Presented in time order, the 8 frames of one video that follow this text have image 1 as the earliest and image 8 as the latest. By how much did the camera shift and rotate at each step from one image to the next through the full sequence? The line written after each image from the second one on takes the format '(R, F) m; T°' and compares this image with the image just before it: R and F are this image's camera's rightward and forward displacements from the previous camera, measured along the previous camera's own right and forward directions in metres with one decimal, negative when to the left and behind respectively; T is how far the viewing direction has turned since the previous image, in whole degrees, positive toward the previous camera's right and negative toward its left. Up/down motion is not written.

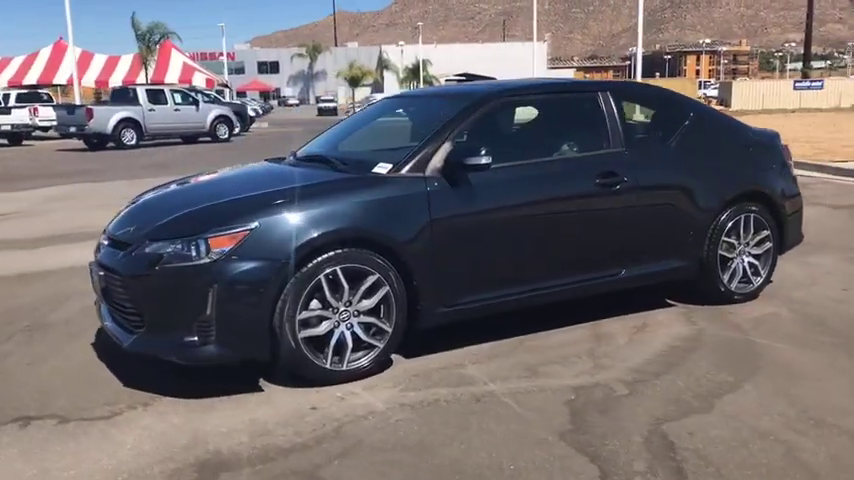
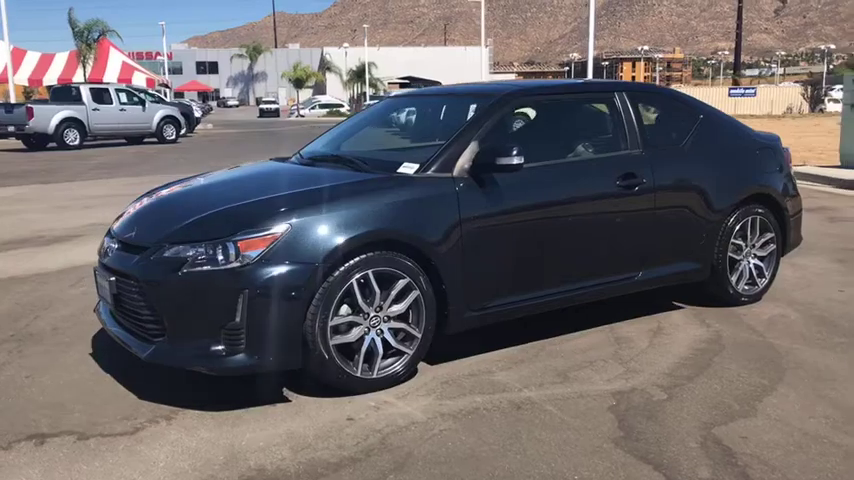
(-0.6, +0.2) m; +4°
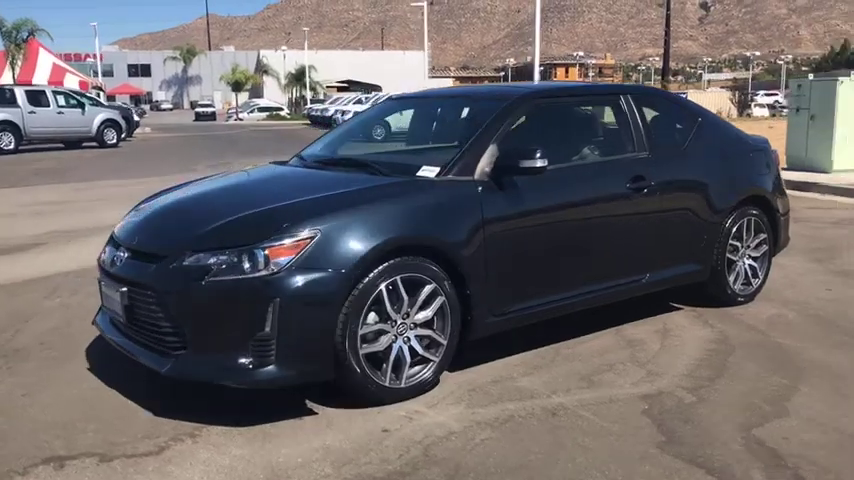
(-0.5, +0.1) m; +5°
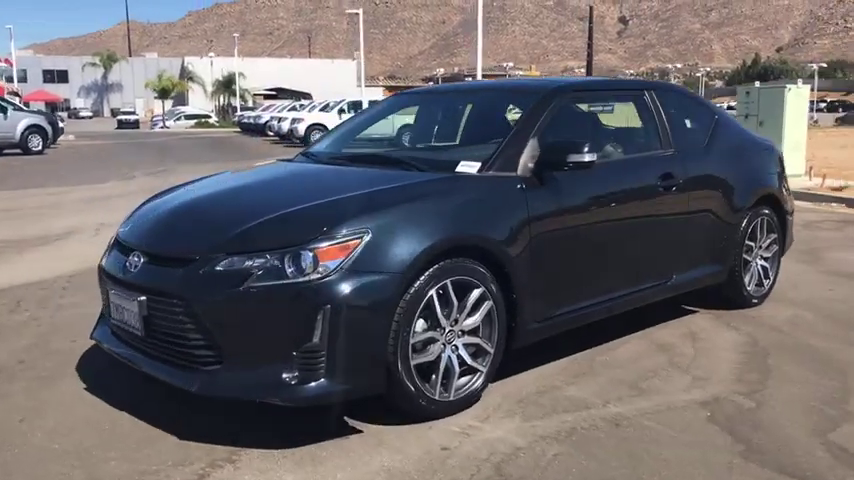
(-0.7, +0.4) m; +5°
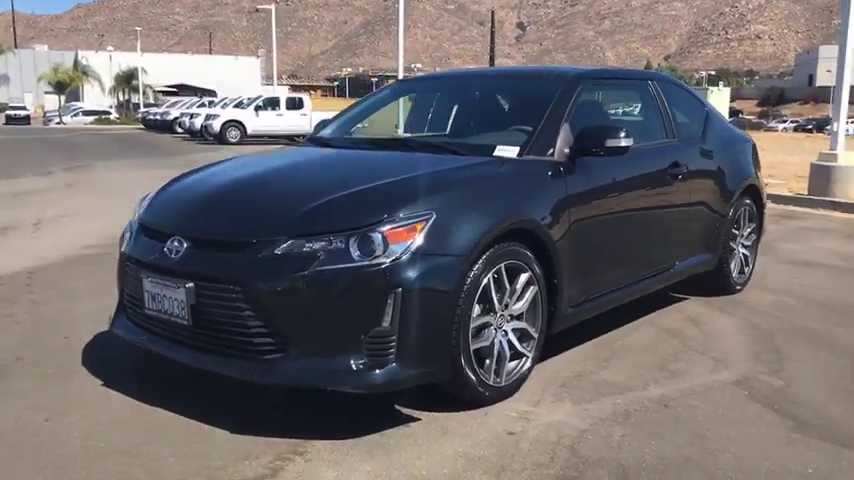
(-0.8, +0.1) m; +7°
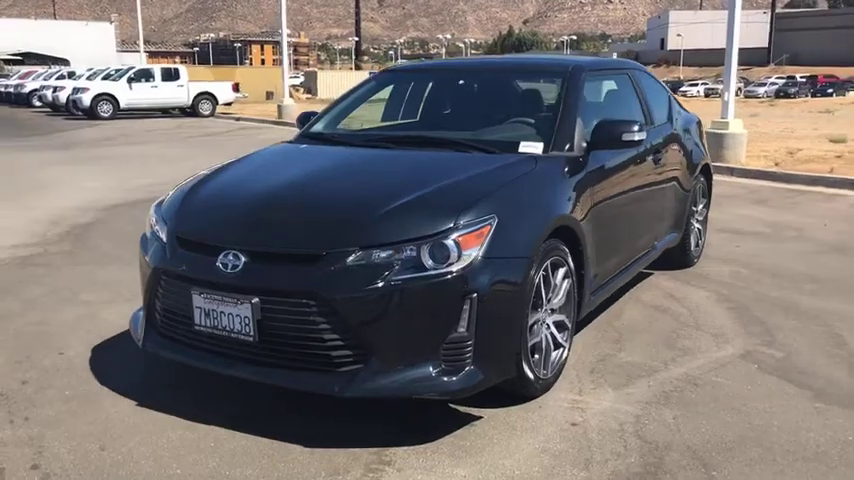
(-0.9, 0.0) m; +9°
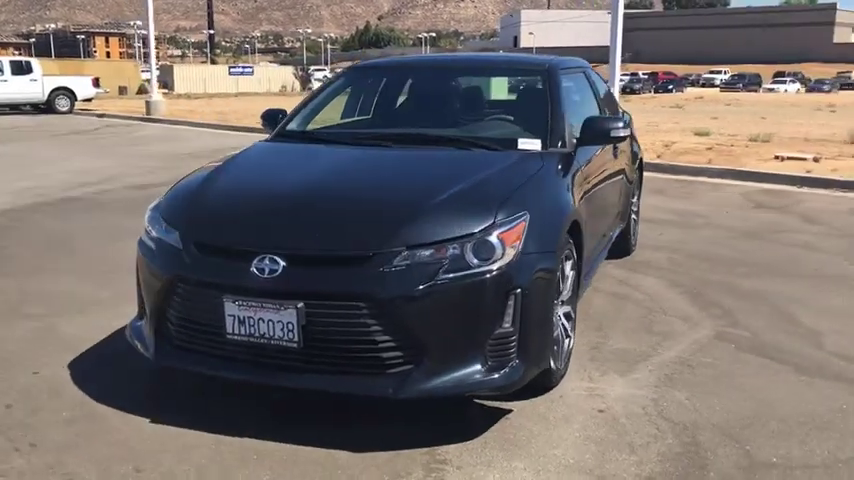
(-0.8, +0.1) m; +10°
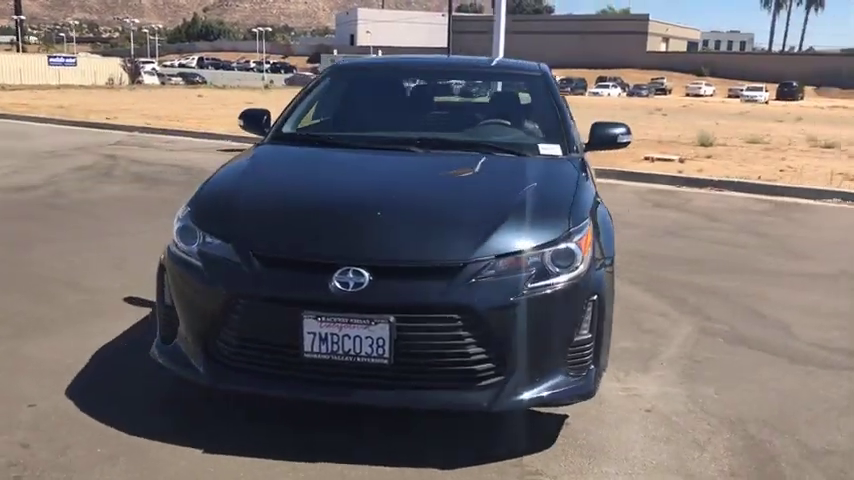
(-1.1, +0.2) m; +12°
